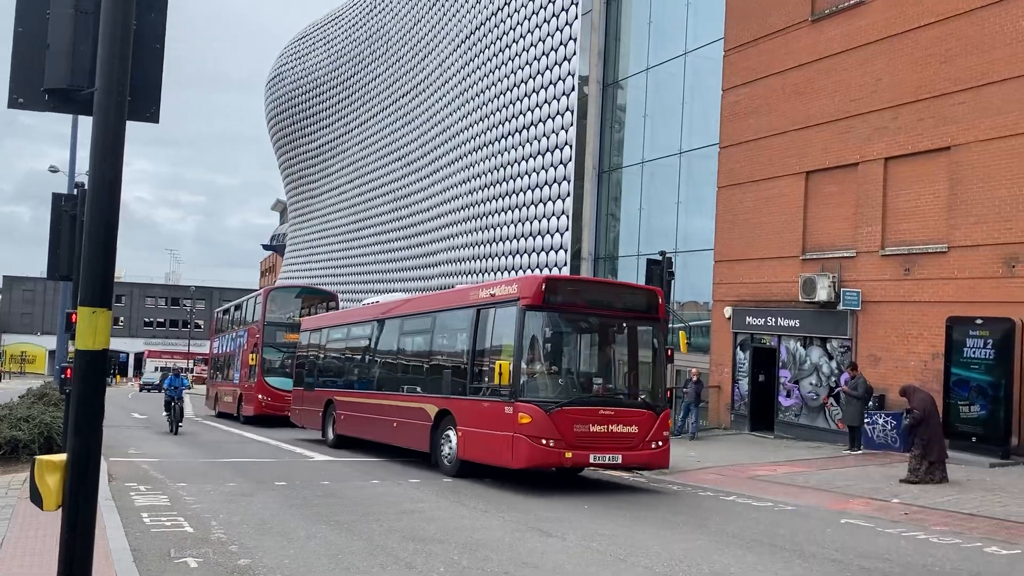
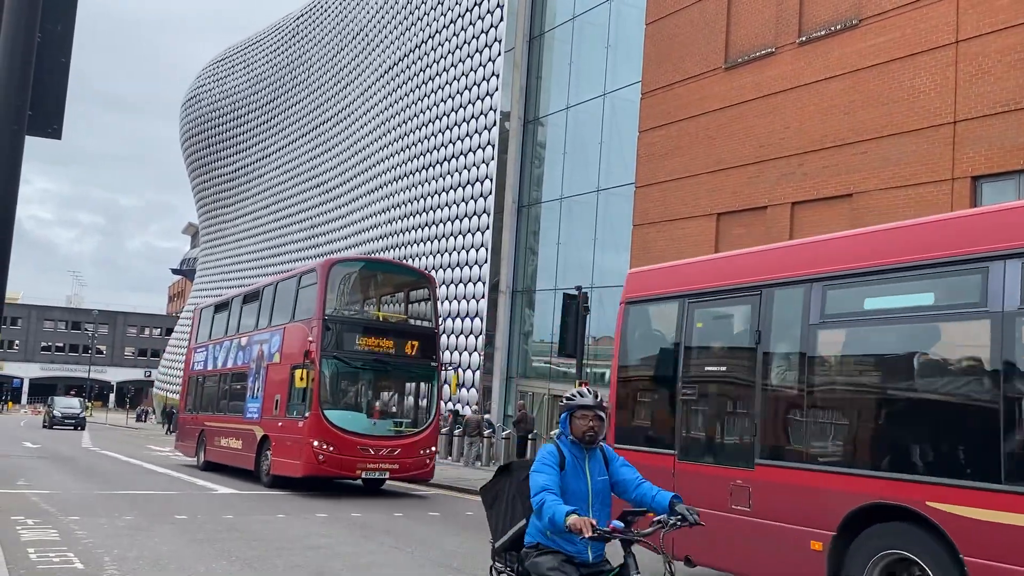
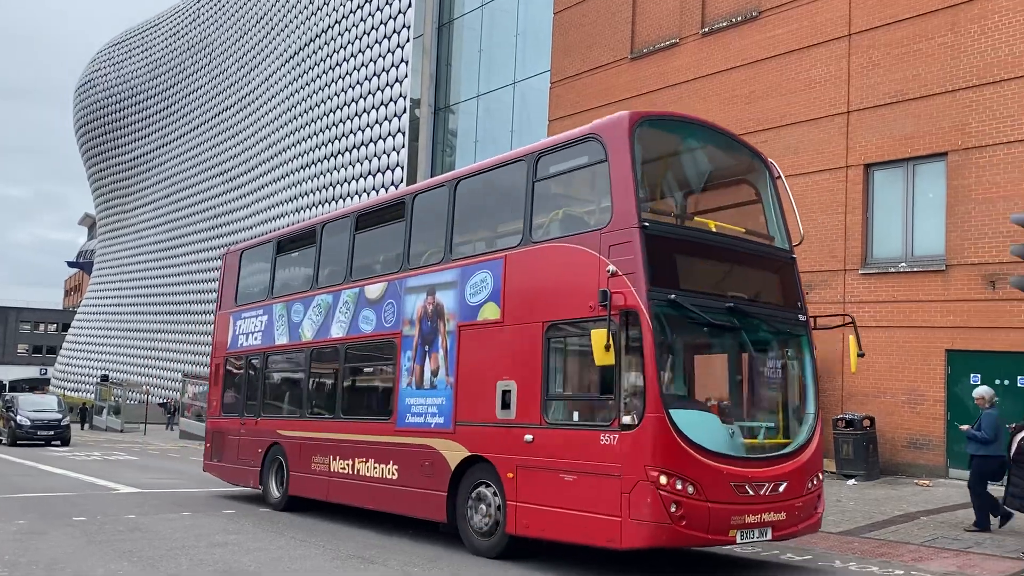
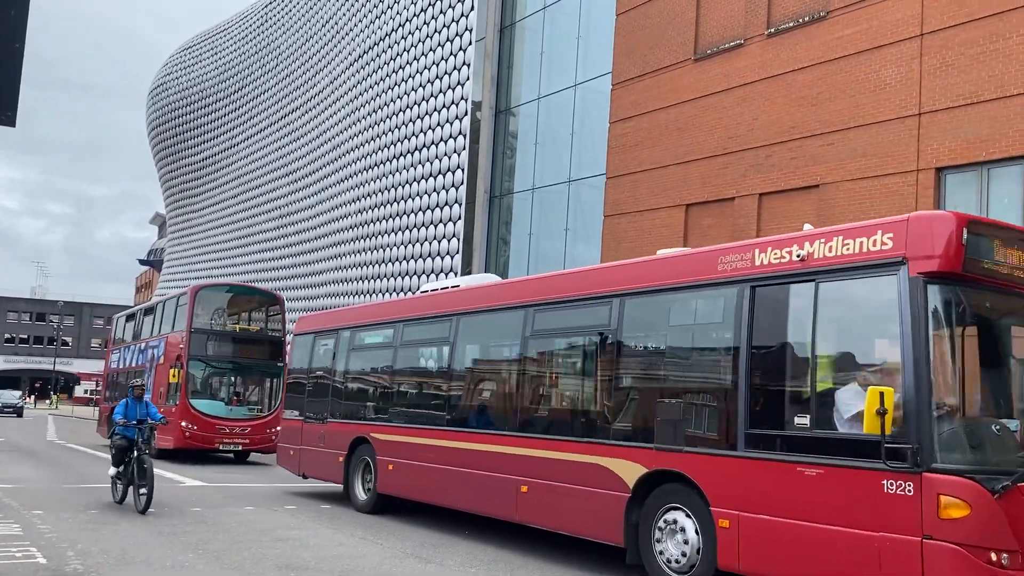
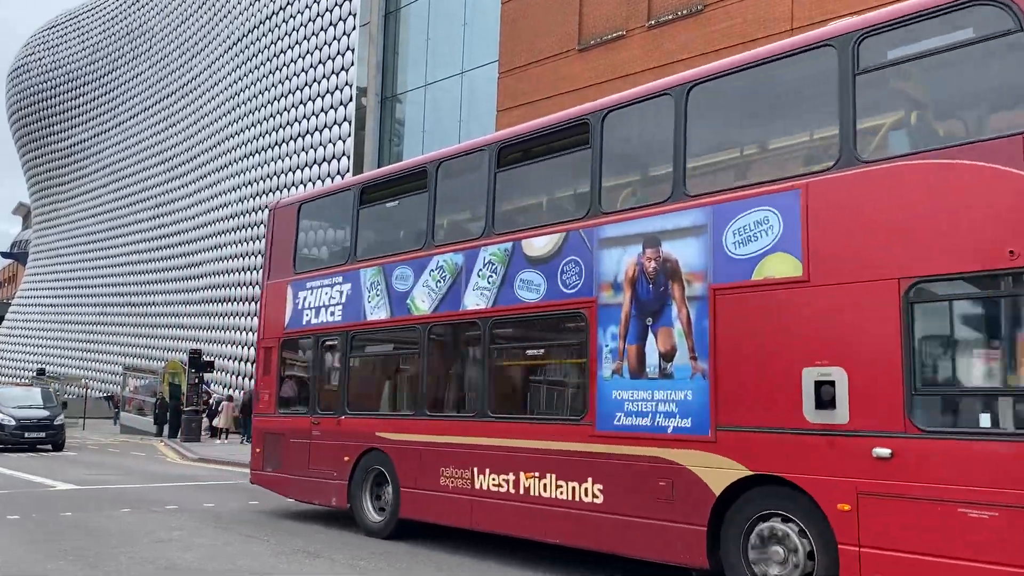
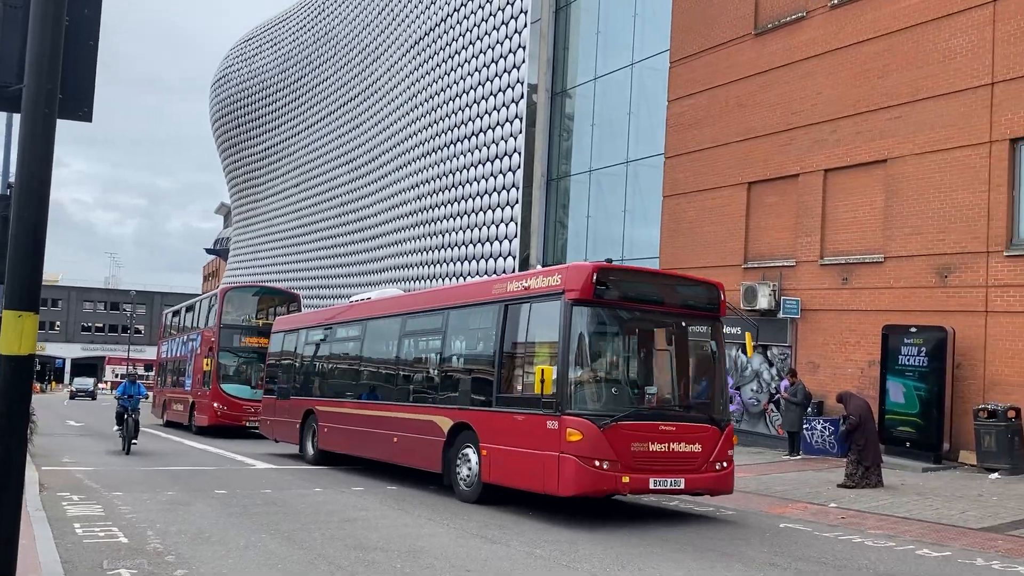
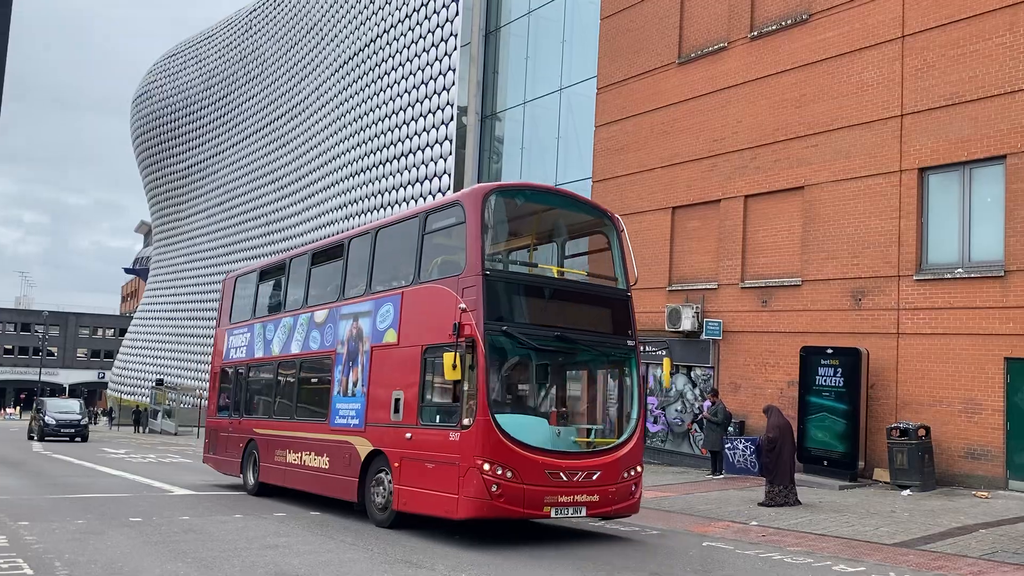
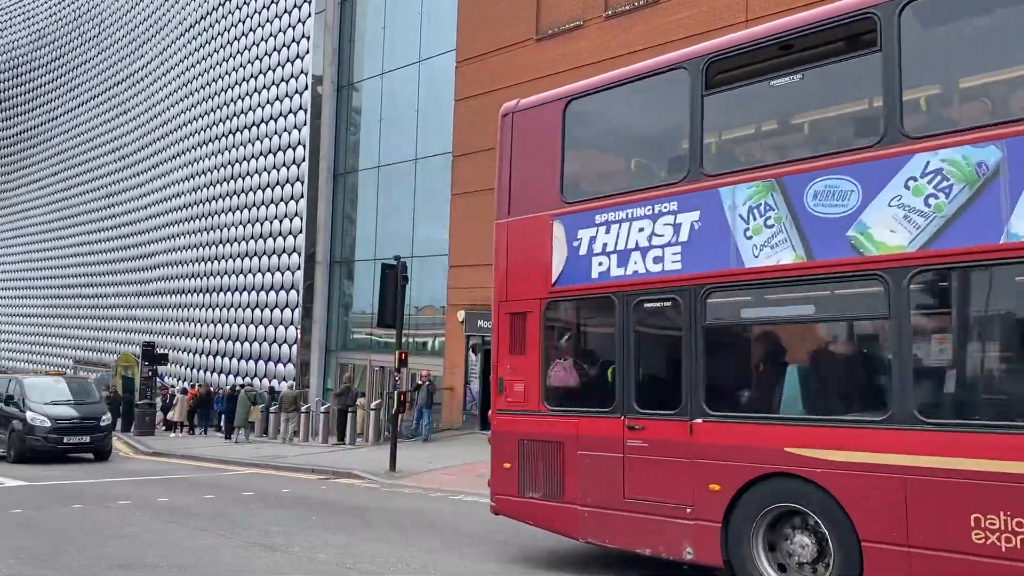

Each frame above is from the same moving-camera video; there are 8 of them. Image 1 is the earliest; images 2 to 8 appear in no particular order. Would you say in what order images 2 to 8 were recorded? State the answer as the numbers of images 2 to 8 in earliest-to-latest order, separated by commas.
6, 4, 2, 7, 3, 5, 8
